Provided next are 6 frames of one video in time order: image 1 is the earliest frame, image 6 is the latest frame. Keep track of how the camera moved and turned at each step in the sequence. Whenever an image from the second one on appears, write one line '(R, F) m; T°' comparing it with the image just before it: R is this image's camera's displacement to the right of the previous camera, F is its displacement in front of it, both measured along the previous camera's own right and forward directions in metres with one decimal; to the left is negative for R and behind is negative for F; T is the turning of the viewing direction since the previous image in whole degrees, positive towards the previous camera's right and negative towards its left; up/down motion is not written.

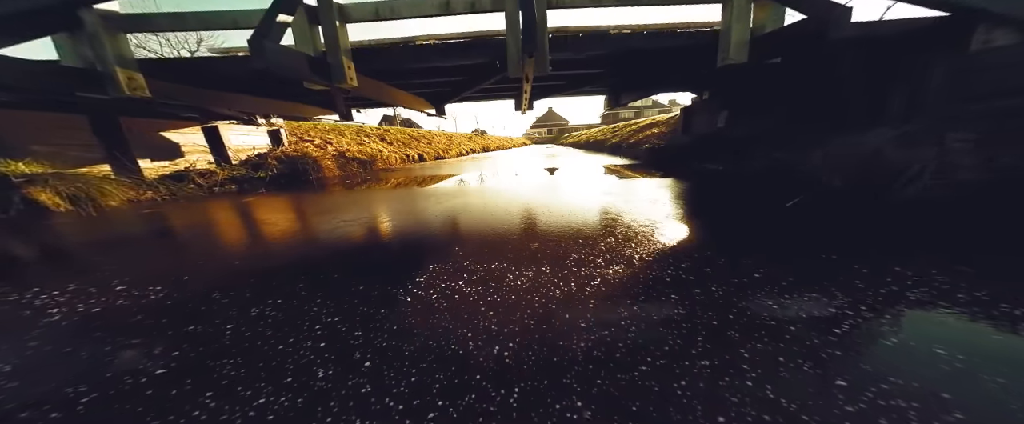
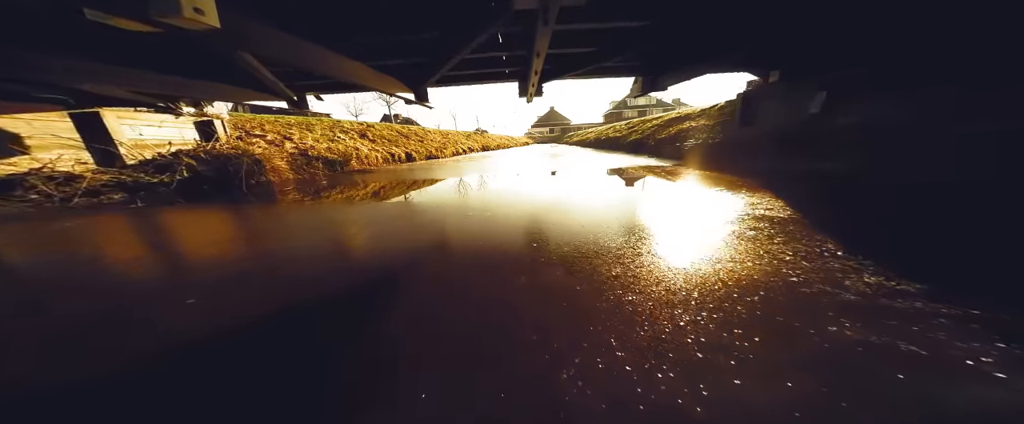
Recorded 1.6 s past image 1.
(0.0, +1.3) m; 0°
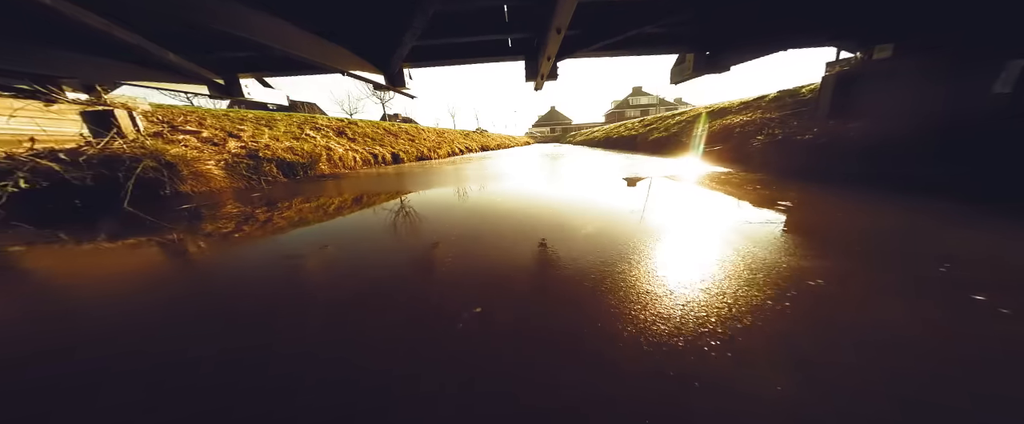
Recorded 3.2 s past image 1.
(-0.1, +1.1) m; 0°
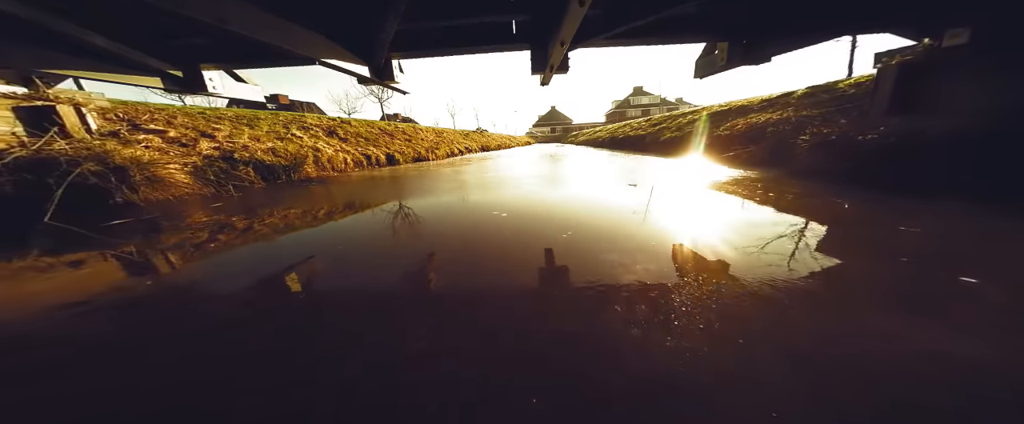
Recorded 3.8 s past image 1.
(-0.1, +0.4) m; 0°
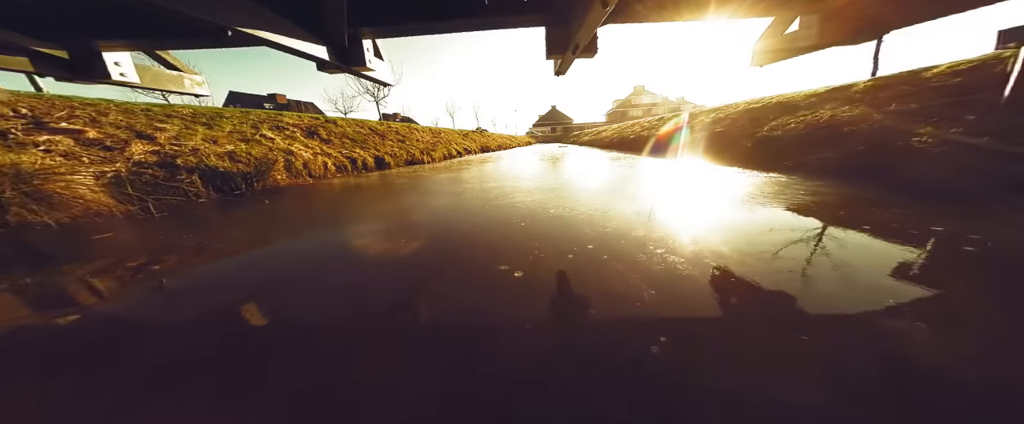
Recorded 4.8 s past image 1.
(-0.1, +0.8) m; 0°
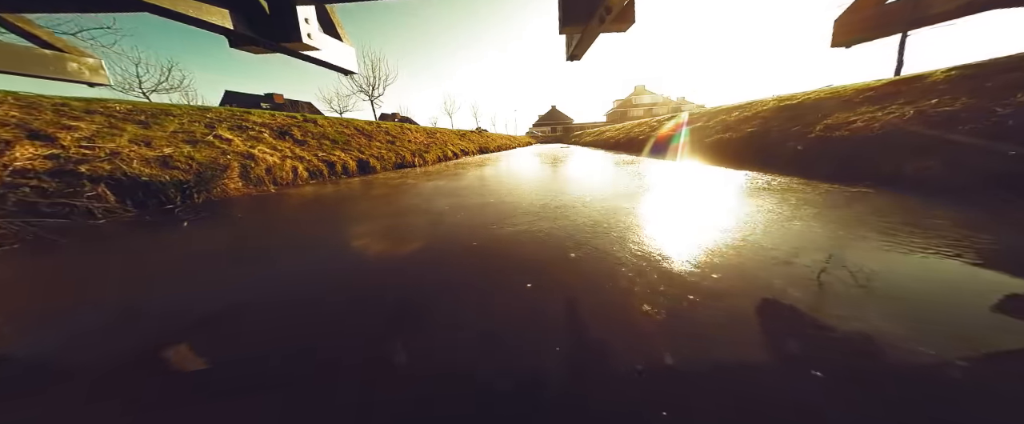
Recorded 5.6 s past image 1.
(0.0, +0.7) m; 0°
